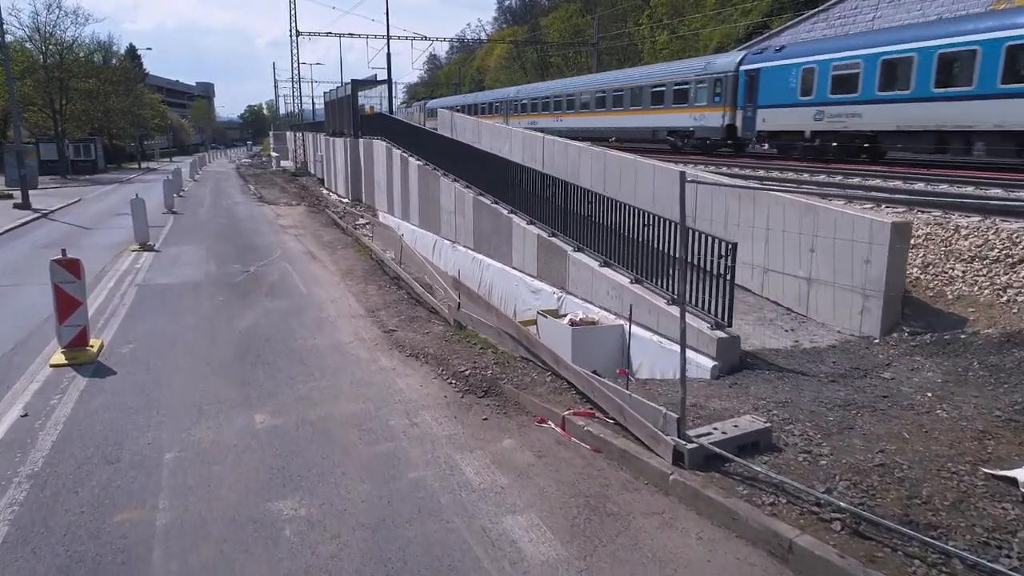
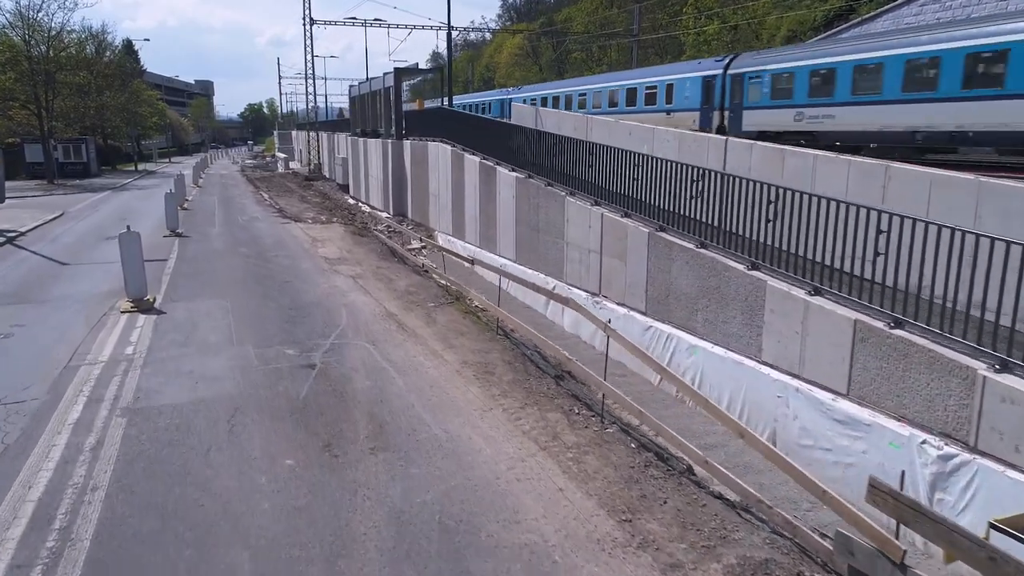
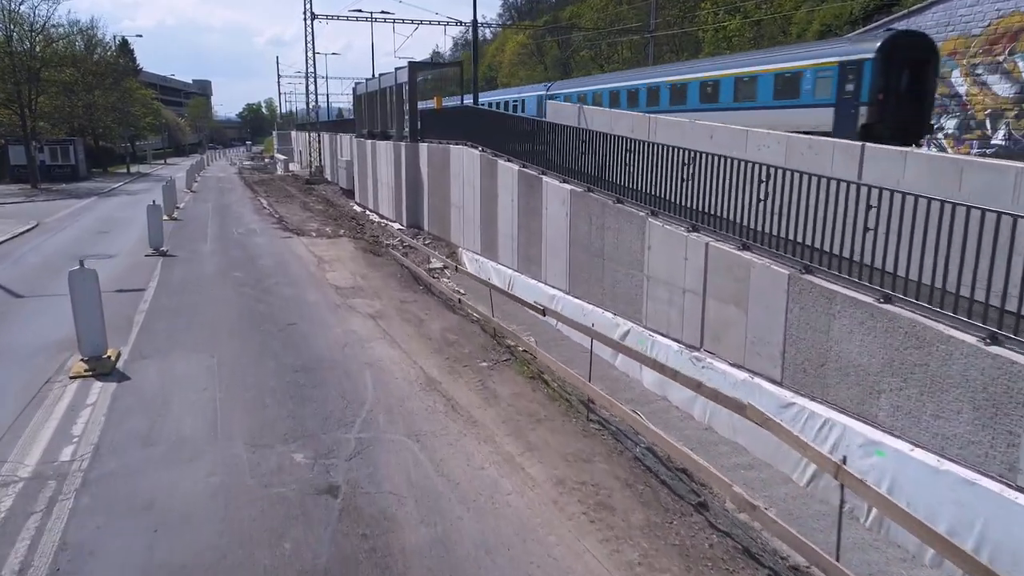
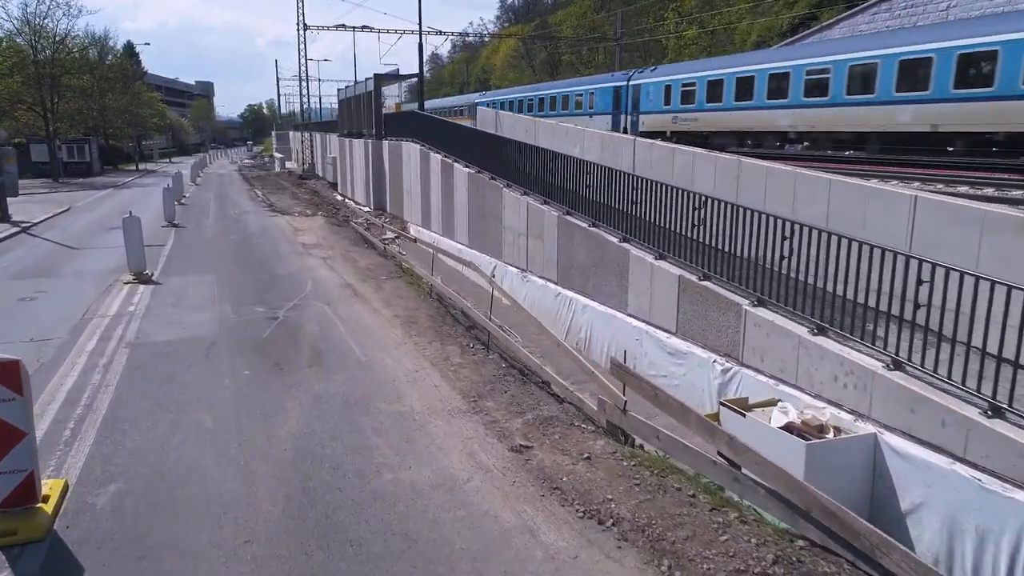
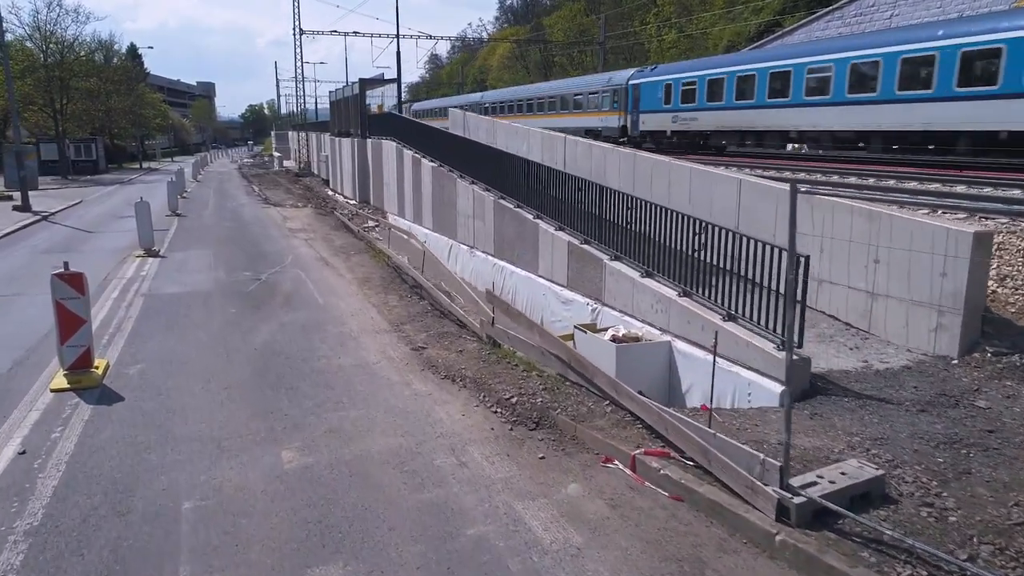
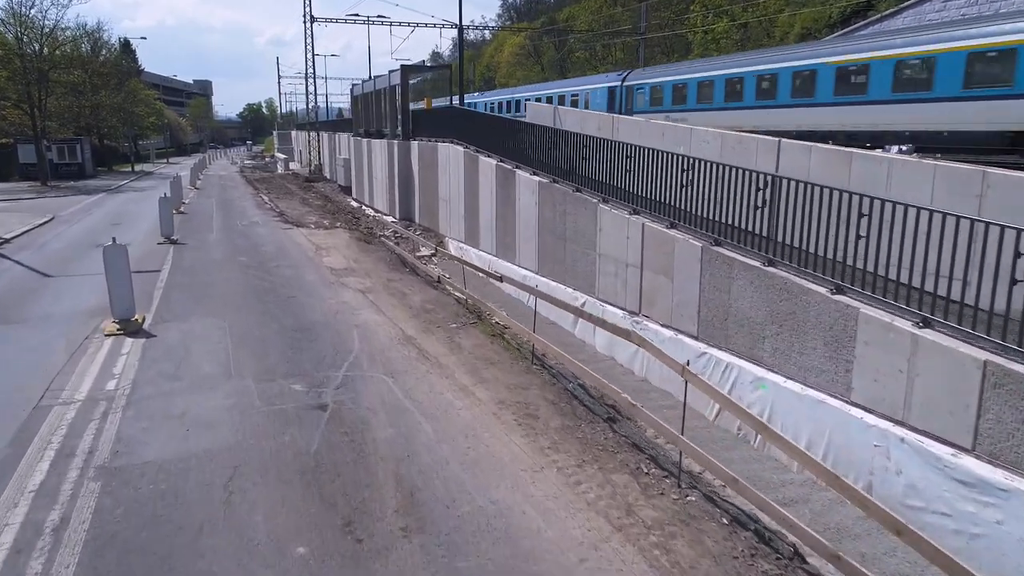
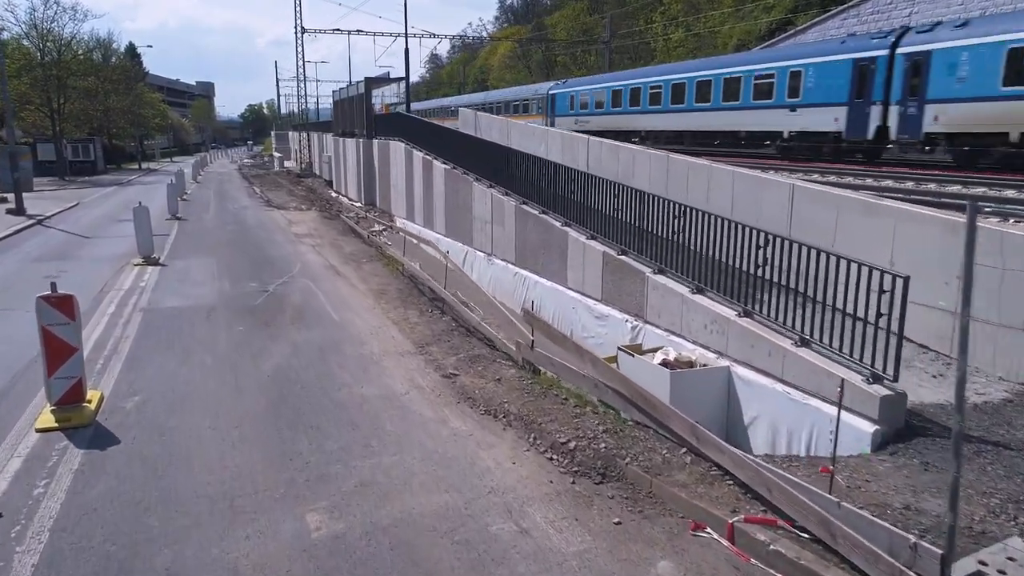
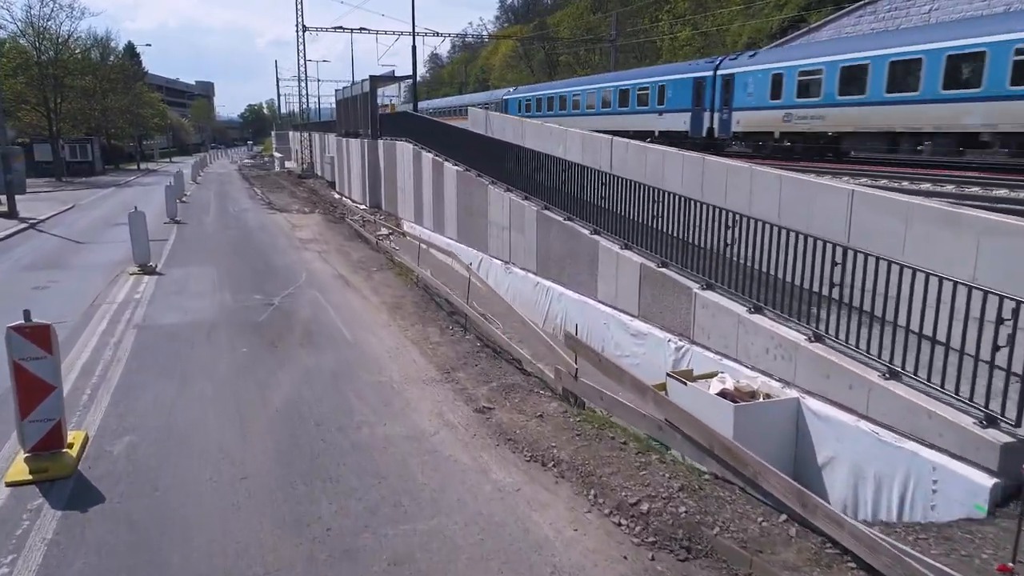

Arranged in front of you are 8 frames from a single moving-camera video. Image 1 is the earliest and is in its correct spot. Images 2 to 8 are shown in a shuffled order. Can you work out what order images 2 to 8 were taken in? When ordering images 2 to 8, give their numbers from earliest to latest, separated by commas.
5, 7, 8, 4, 2, 6, 3
